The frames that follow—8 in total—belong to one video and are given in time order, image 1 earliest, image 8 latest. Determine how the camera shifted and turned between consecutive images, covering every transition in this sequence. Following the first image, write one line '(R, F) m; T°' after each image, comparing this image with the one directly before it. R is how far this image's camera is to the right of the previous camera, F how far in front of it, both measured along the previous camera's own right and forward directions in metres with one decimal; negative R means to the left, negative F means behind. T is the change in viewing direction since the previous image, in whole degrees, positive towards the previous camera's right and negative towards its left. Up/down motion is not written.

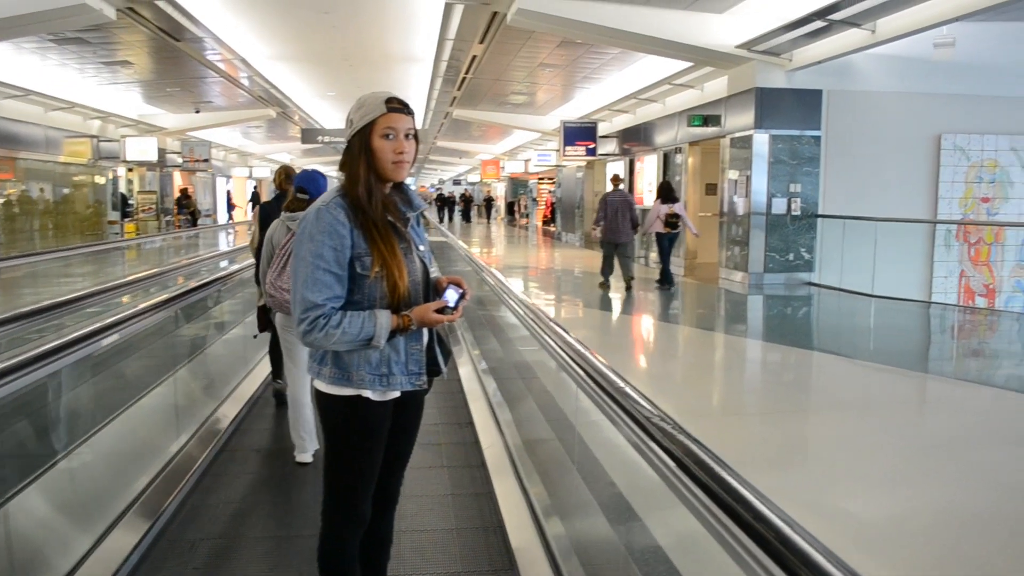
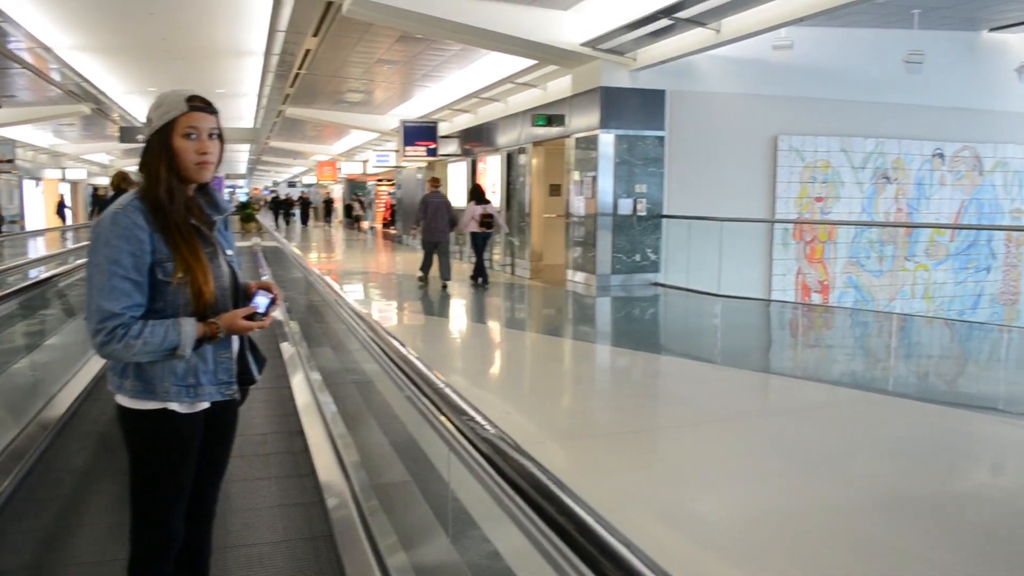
(0.0, +0.4) m; +10°
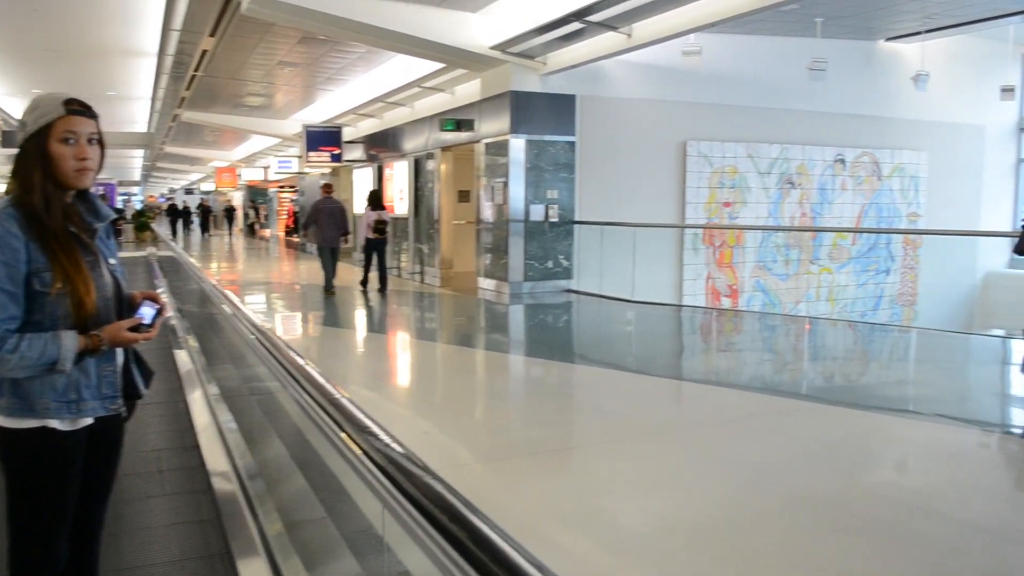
(0.0, +0.2) m; +6°
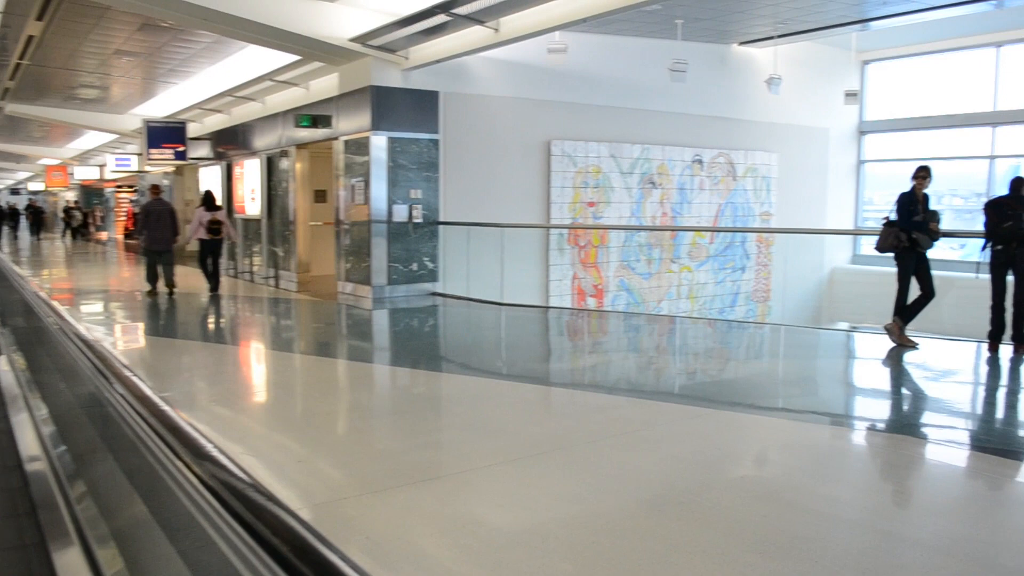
(-0.1, +0.2) m; +9°
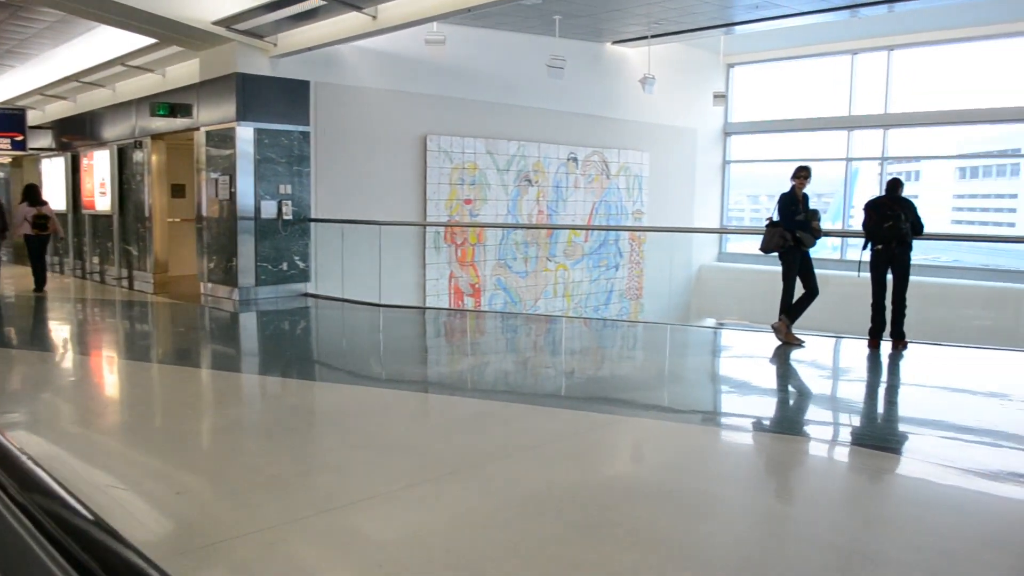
(-0.1, +0.2) m; +8°
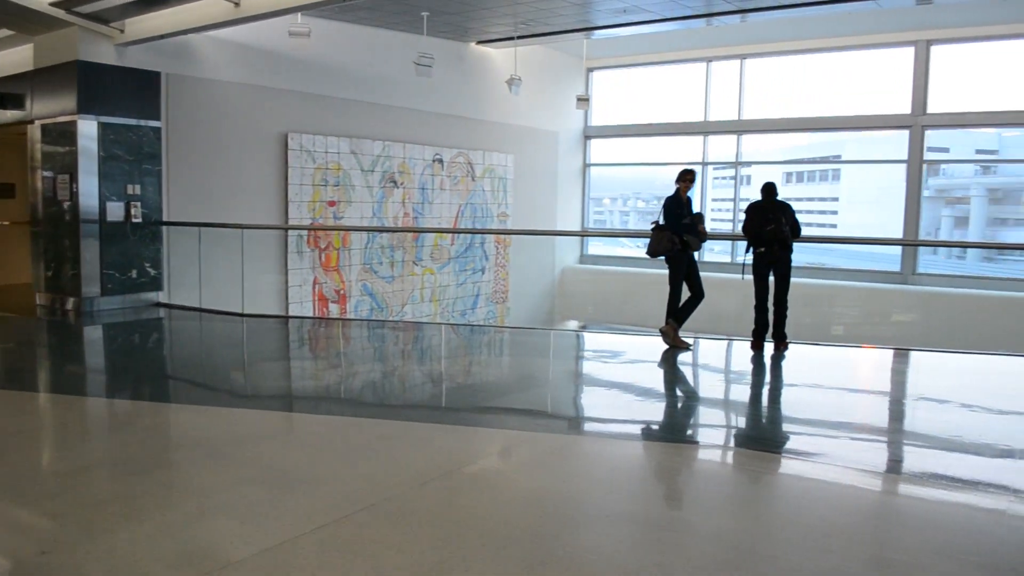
(-0.2, +0.2) m; +9°
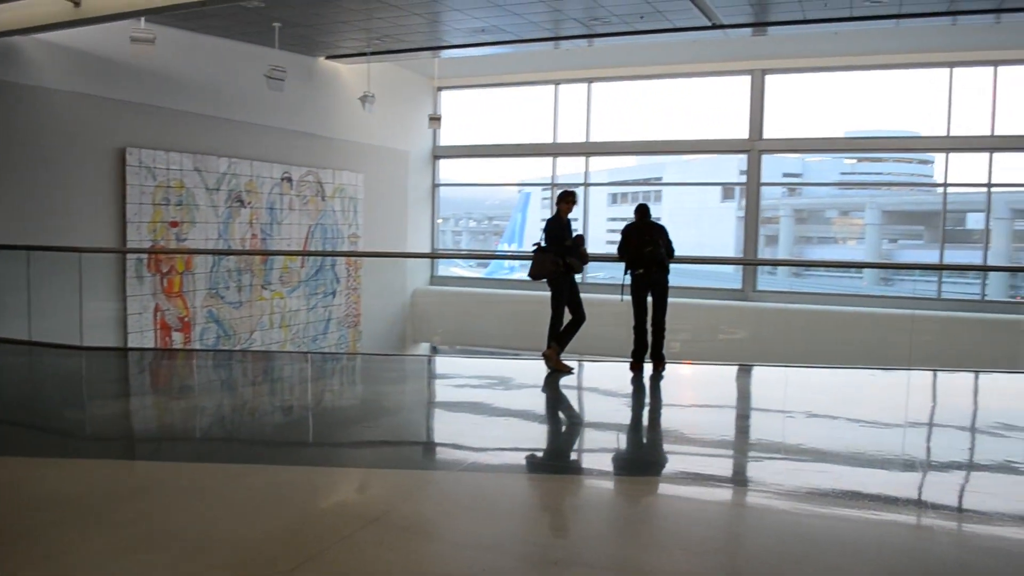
(-0.3, +0.2) m; +11°
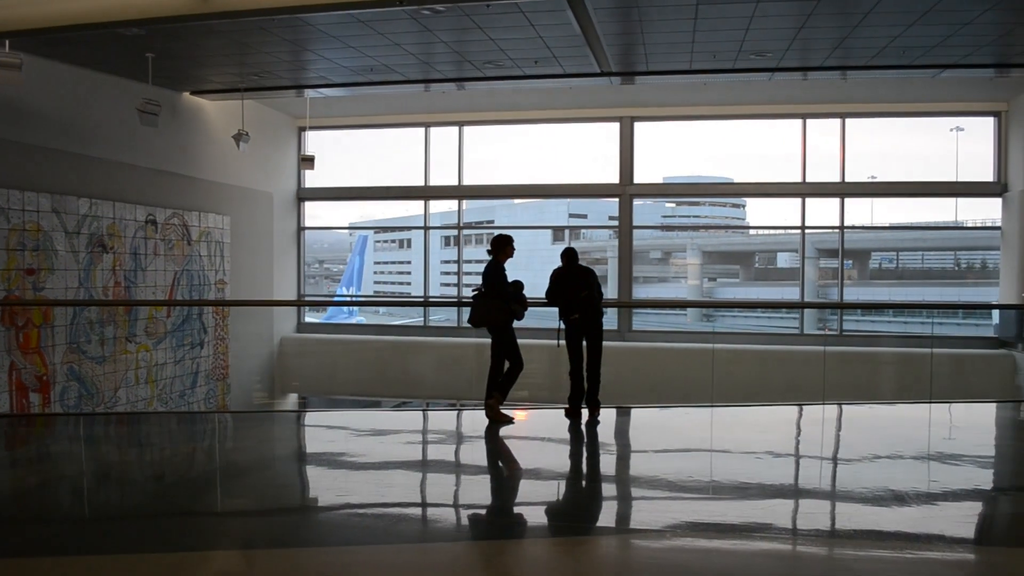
(-0.6, +0.3) m; +11°
